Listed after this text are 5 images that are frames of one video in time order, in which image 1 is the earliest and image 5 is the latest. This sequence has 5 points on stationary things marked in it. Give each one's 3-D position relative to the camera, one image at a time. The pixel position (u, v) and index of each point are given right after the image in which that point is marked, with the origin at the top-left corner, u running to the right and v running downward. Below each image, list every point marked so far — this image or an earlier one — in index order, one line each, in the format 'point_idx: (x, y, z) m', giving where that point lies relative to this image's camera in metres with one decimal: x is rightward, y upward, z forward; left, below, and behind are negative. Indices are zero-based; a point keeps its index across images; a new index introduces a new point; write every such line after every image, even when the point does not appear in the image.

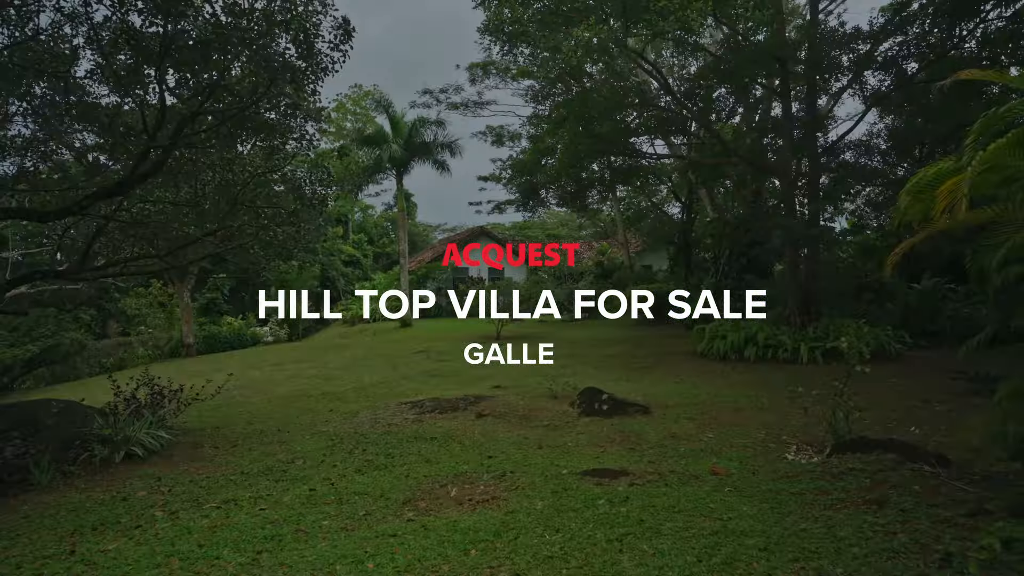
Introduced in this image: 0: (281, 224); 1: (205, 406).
0: (-2.5, +0.7, +5.9) m
1: (-3.9, -1.5, +6.9) m
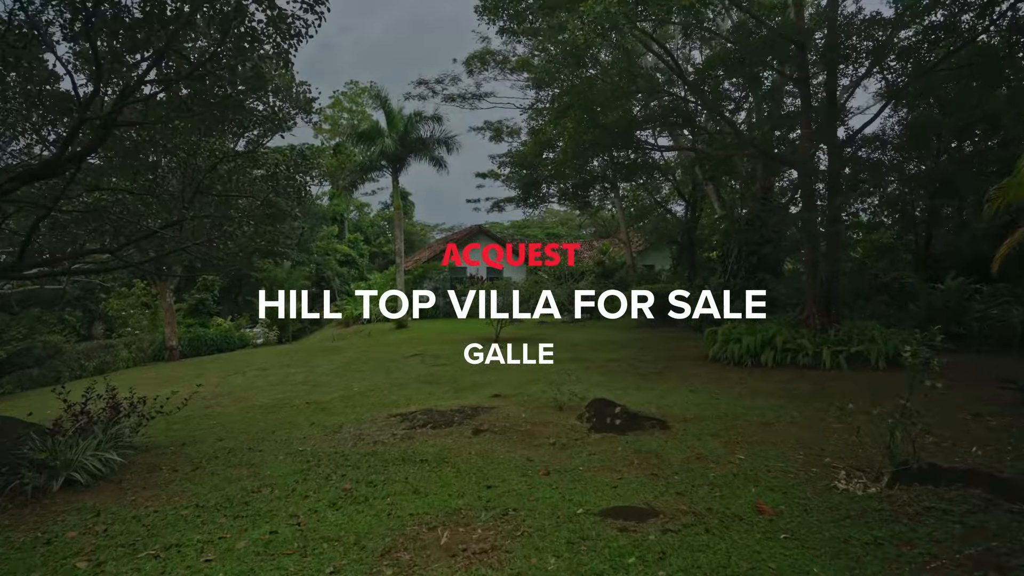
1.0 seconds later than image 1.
0: (-2.5, +0.7, +5.2) m
1: (-3.9, -1.5, +6.2) m
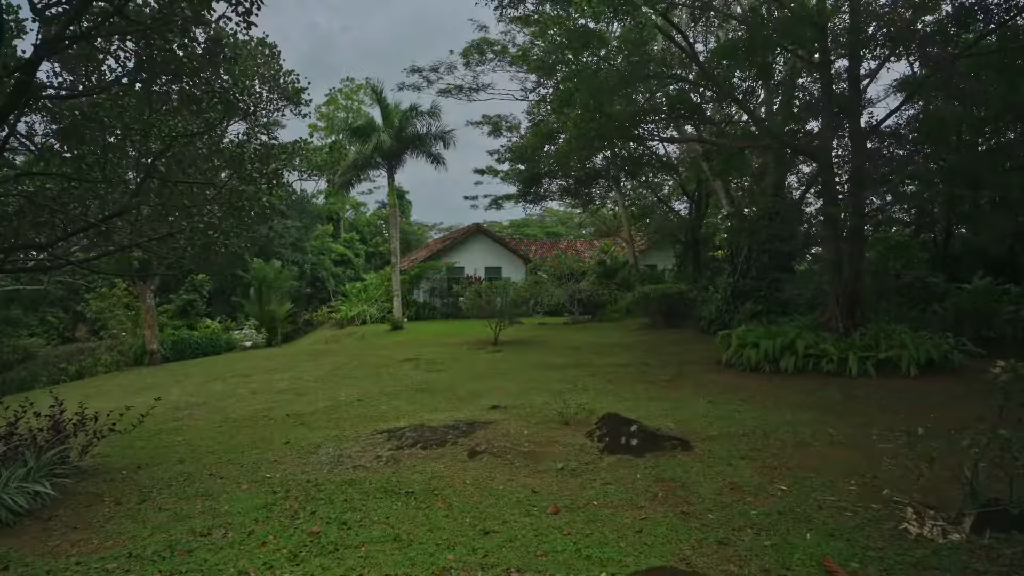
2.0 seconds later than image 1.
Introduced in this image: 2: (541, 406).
0: (-2.5, +0.7, +4.6) m
1: (-3.9, -1.5, +5.6) m
2: (+0.3, -1.4, +6.2) m
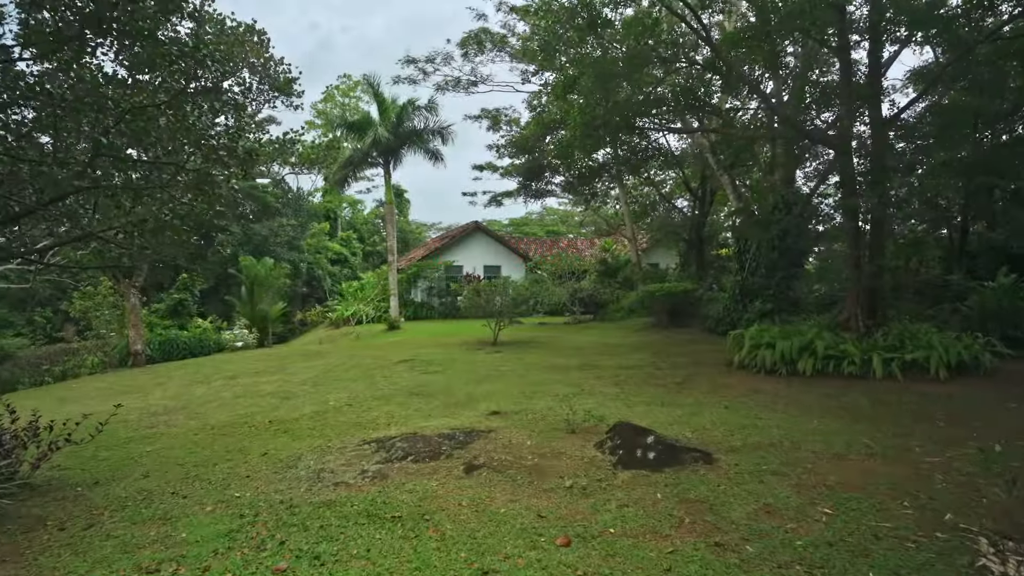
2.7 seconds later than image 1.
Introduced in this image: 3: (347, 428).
0: (-2.5, +0.7, +4.1) m
1: (-3.9, -1.5, +5.1) m
2: (+0.3, -1.3, +5.7) m
3: (-1.7, -1.4, +5.5) m
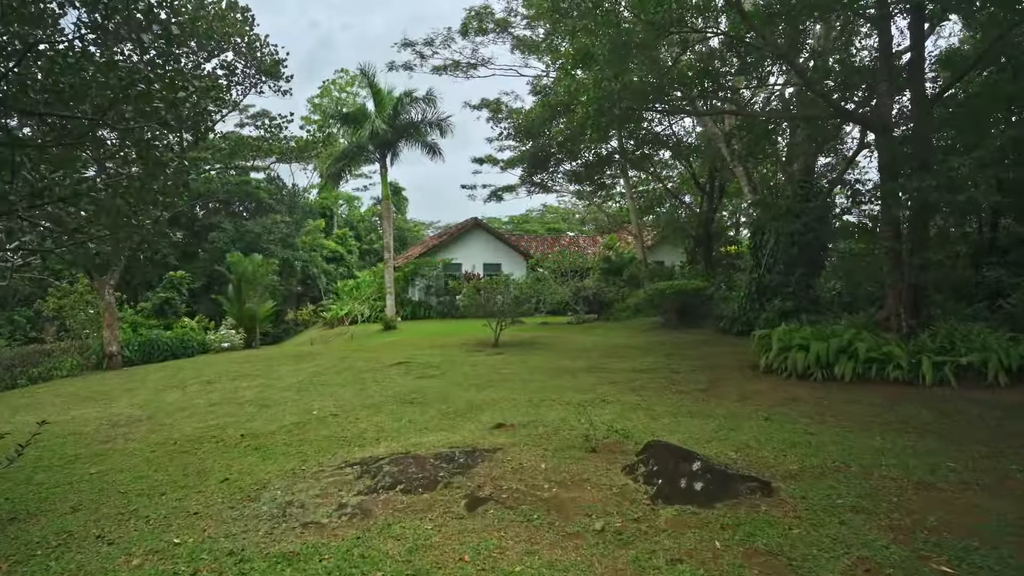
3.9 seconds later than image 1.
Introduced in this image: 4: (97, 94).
0: (-2.4, +0.8, +3.3) m
1: (-3.8, -1.4, +4.3) m
2: (+0.4, -1.3, +5.0) m
3: (-1.6, -1.4, +4.7) m
4: (-2.4, +1.1, +3.2) m
